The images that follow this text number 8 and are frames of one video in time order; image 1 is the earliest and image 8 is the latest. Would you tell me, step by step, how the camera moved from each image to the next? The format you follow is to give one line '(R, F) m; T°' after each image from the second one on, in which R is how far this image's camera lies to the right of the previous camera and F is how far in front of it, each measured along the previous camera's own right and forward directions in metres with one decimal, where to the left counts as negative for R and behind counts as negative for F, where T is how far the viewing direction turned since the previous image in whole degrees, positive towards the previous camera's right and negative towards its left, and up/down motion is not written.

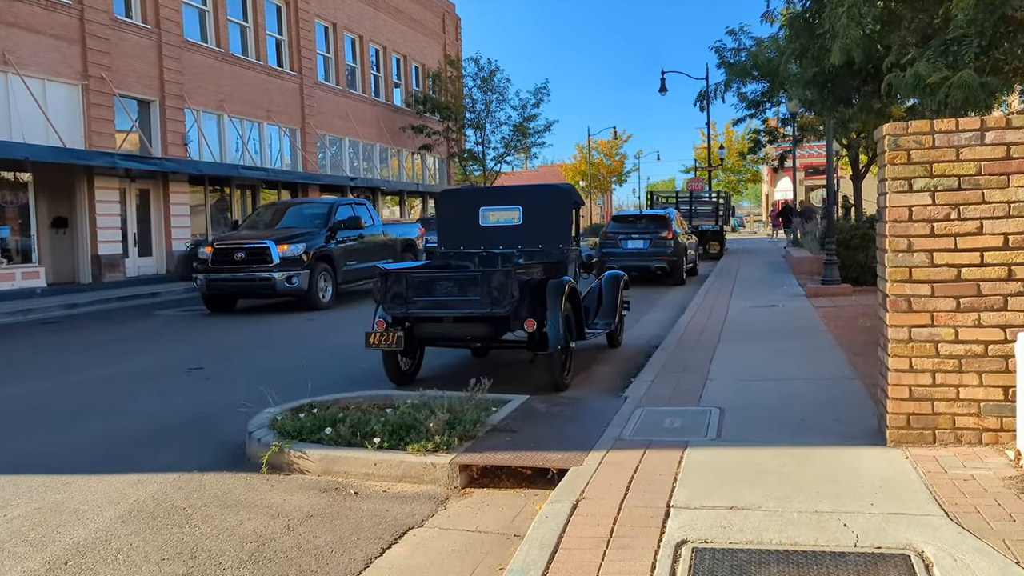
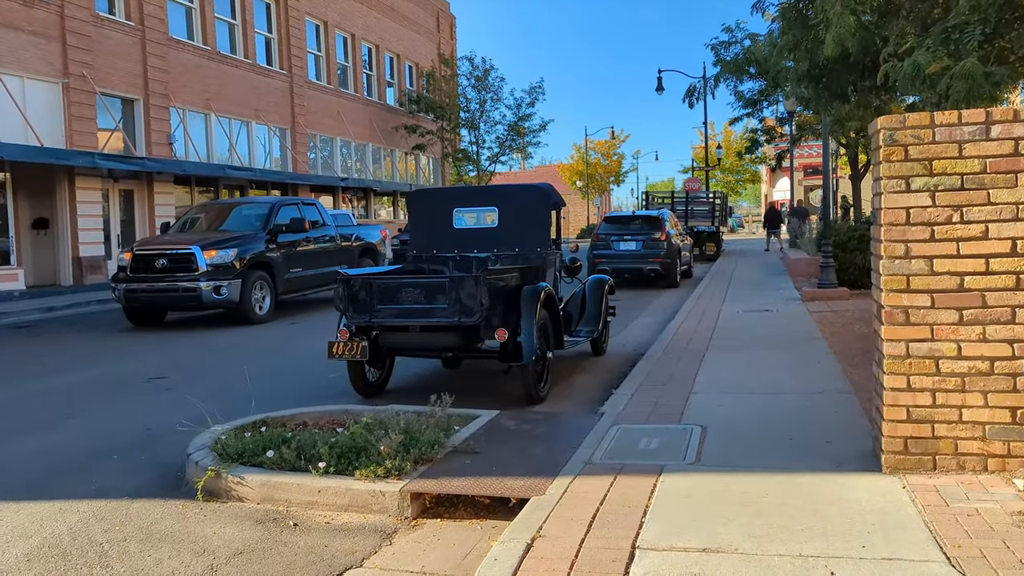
(+0.2, +0.5) m; 0°
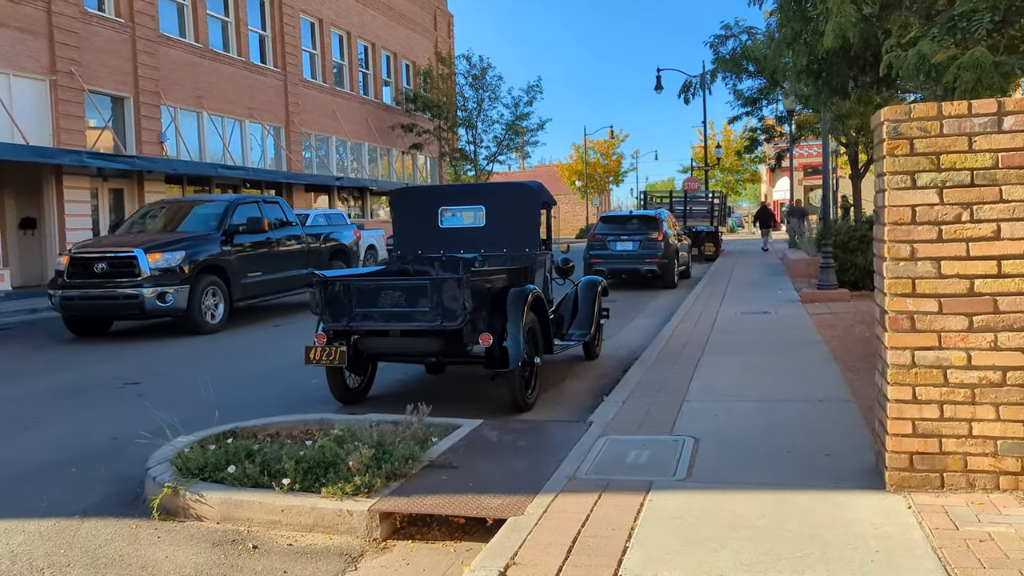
(+0.1, +0.3) m; 0°
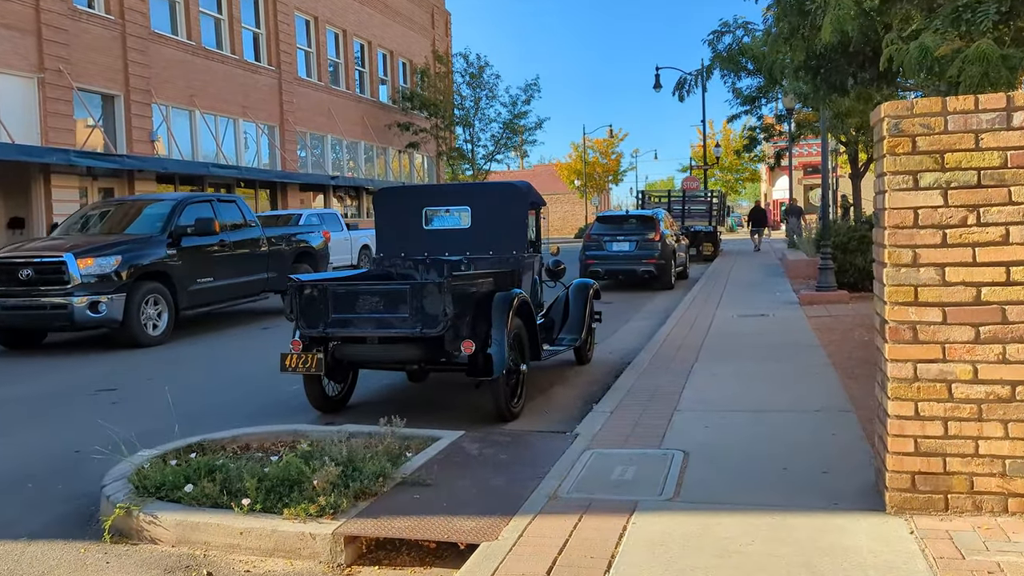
(+0.1, +0.3) m; 0°
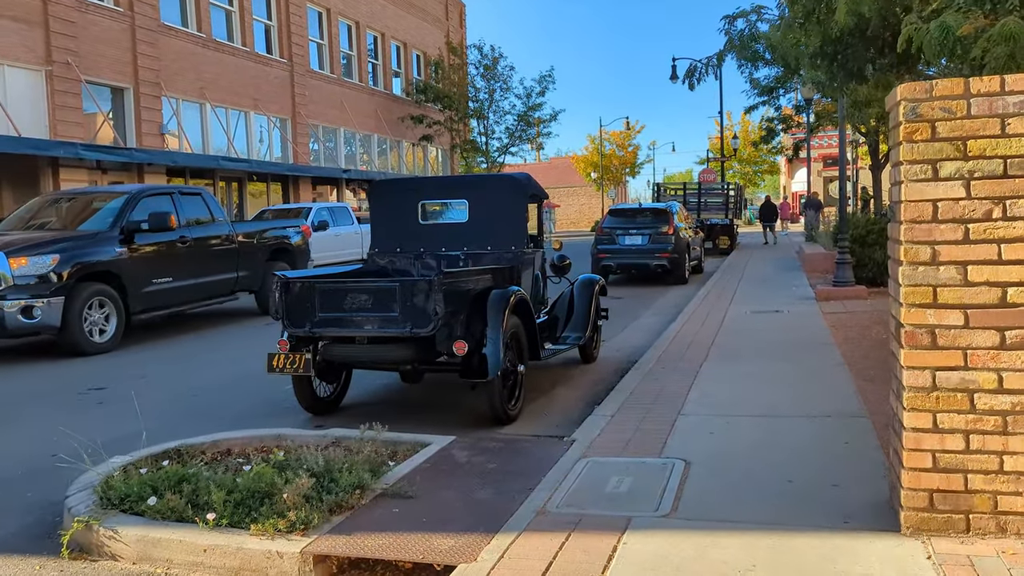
(+0.2, +0.3) m; -1°
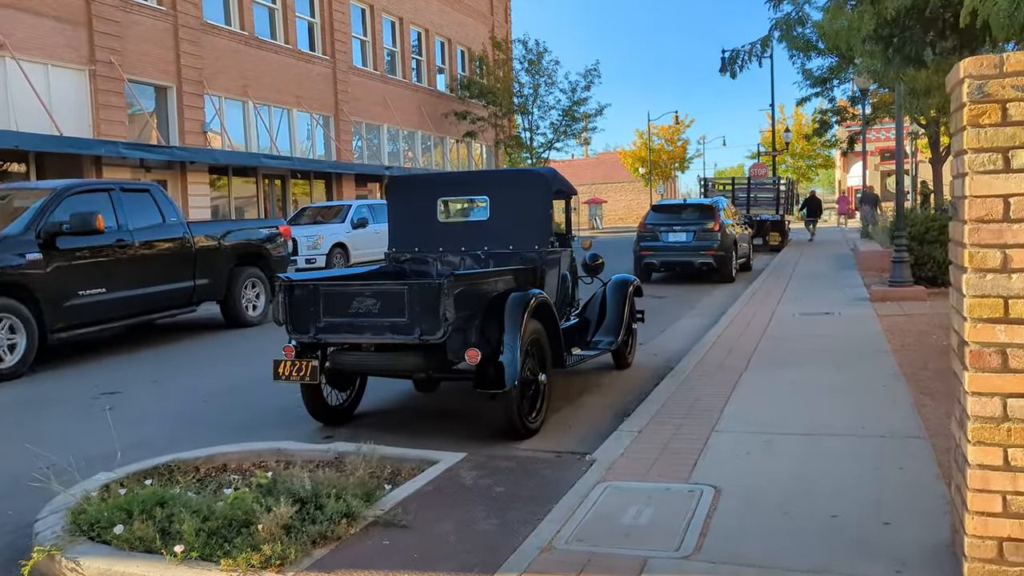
(+0.2, +0.5) m; -3°
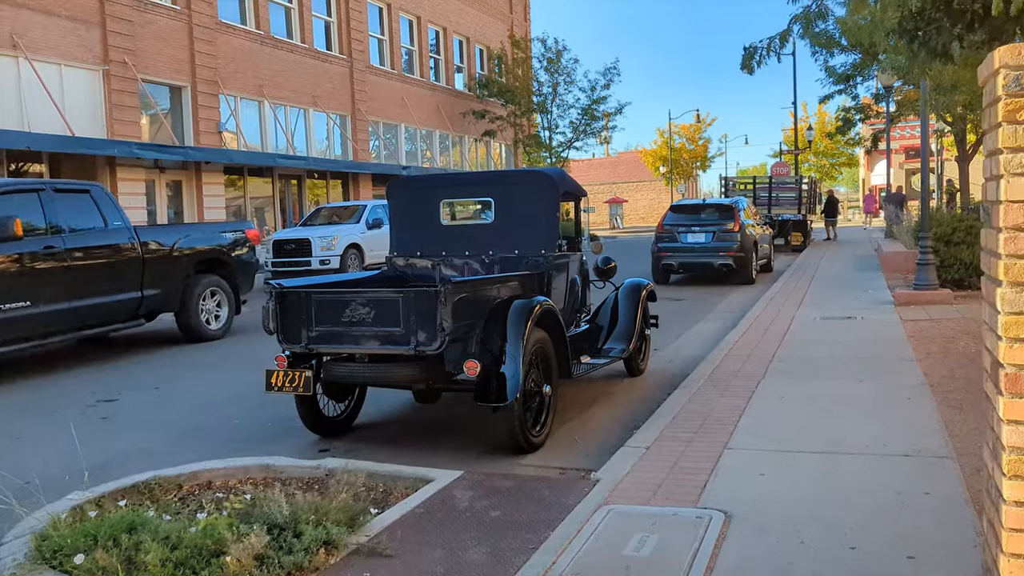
(+0.1, +0.3) m; -1°
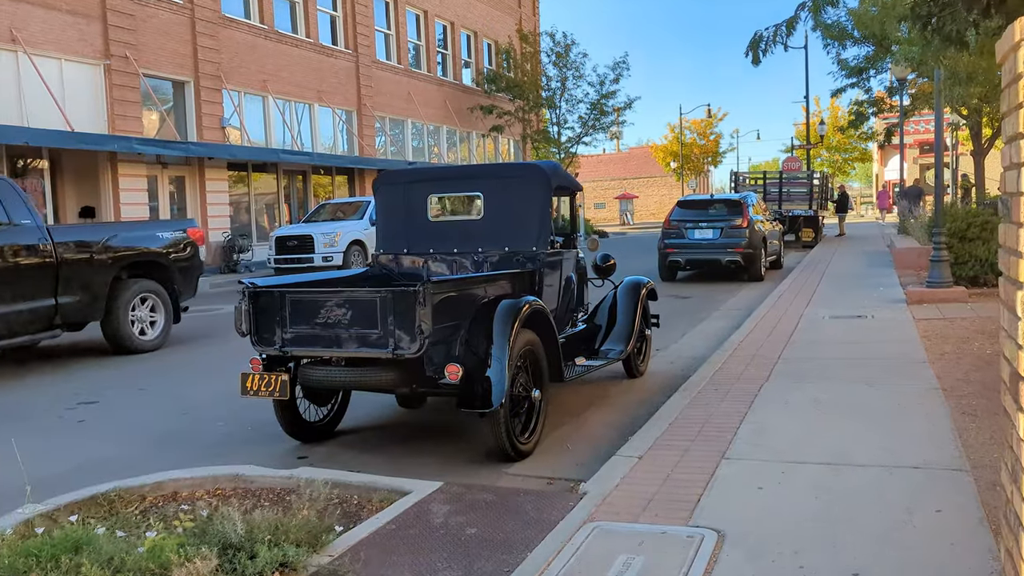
(+0.2, +0.3) m; -1°
